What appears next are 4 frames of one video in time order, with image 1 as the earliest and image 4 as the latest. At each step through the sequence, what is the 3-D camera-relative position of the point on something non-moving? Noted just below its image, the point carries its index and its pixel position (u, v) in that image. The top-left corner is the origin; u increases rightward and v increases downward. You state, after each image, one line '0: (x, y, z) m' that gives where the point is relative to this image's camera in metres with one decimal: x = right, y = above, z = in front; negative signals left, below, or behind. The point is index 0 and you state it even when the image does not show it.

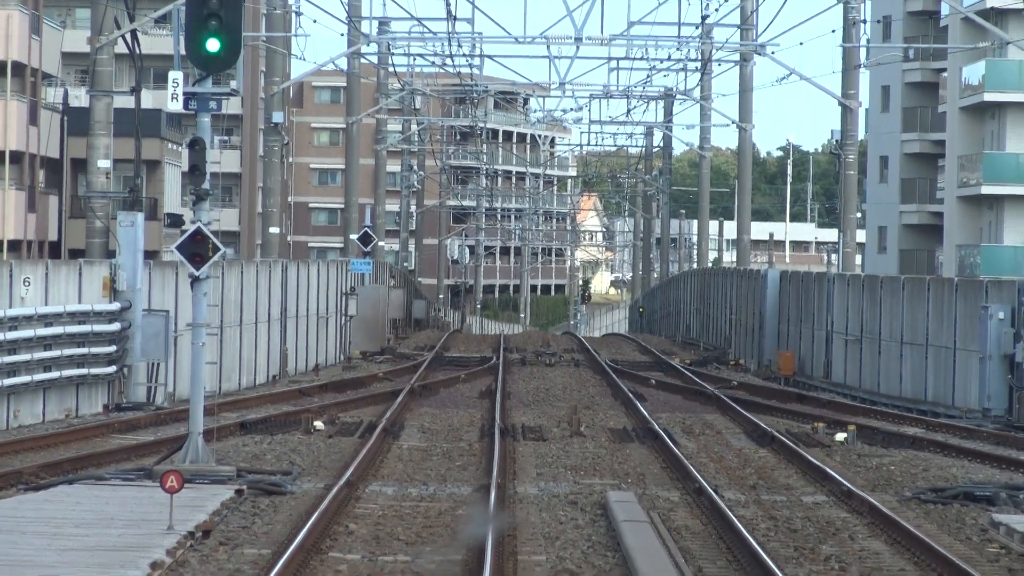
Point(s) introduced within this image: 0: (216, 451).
0: (-3.0, -1.6, +12.4) m
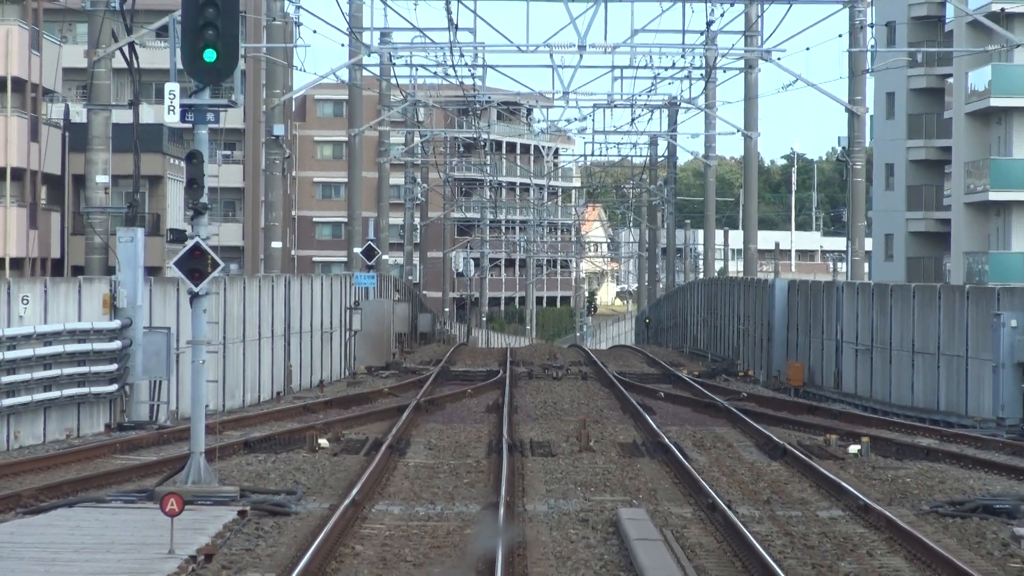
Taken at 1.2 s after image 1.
0: (-2.9, -1.8, +12.1) m
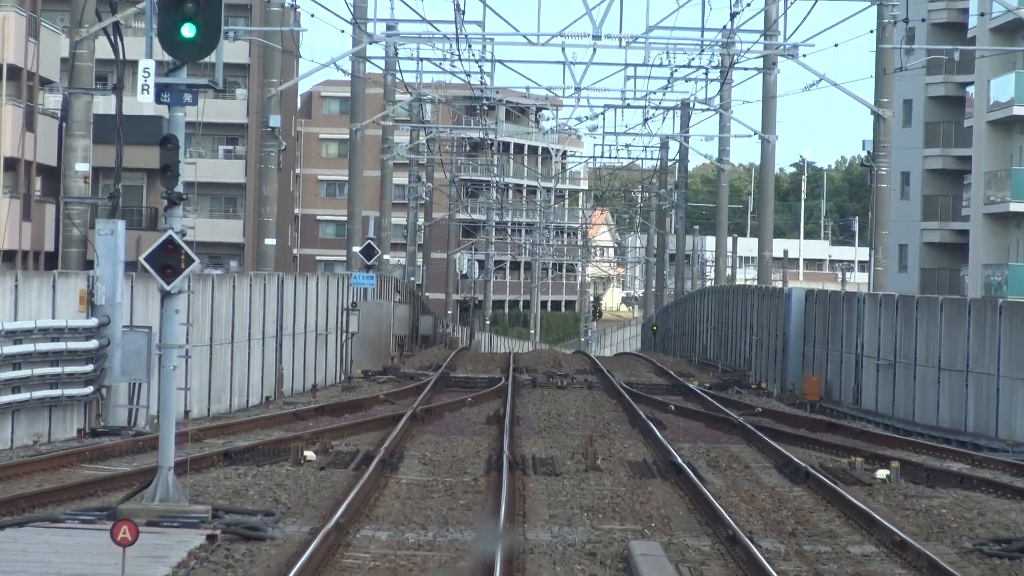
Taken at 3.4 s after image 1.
0: (-2.9, -1.8, +11.1) m
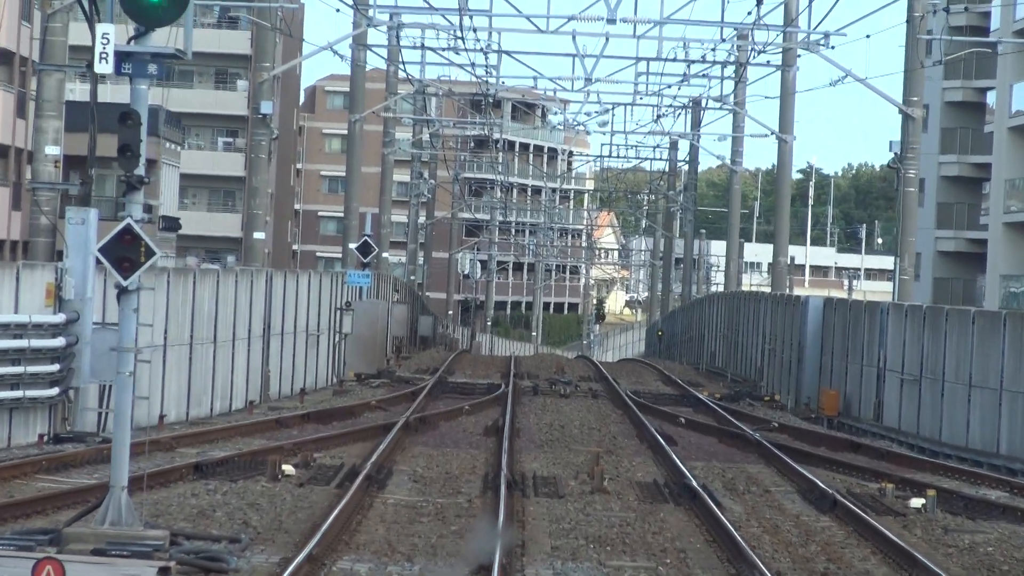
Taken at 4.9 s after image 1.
0: (-2.9, -1.7, +10.0) m
